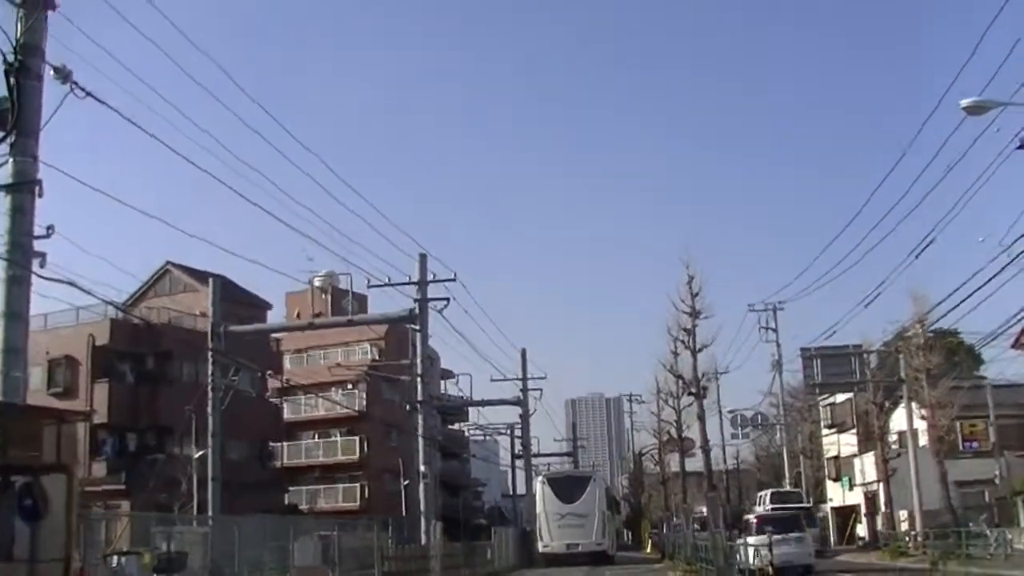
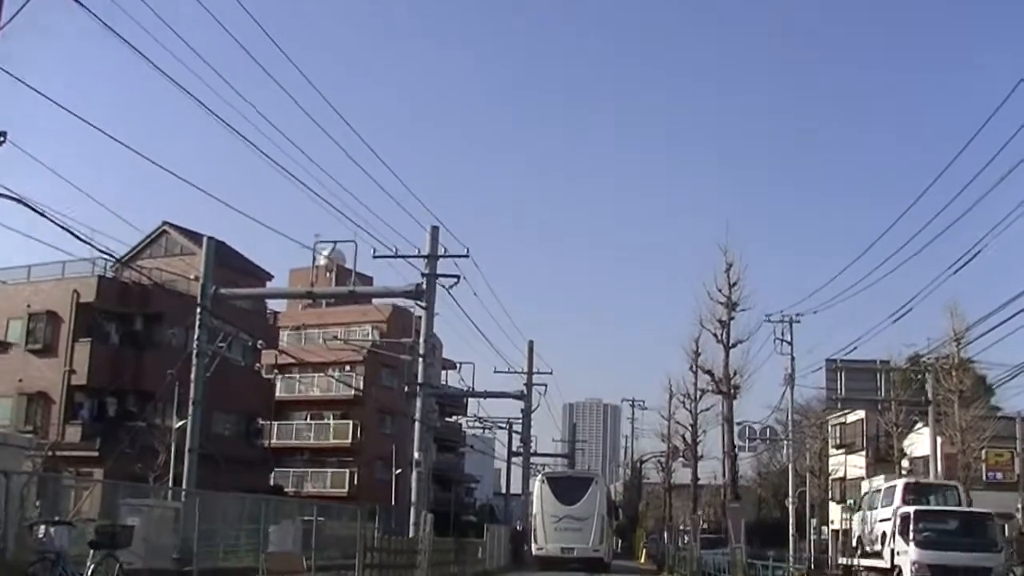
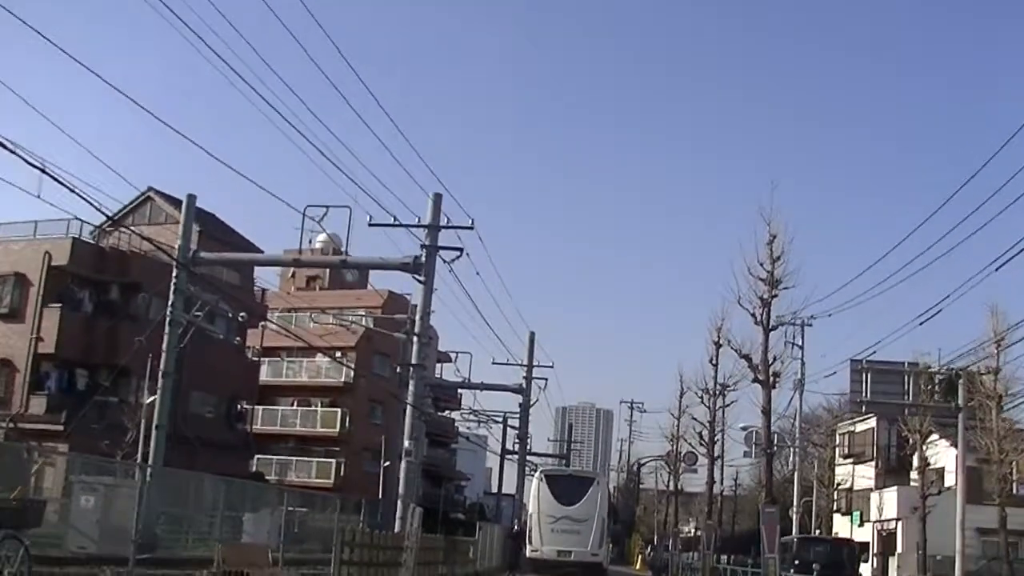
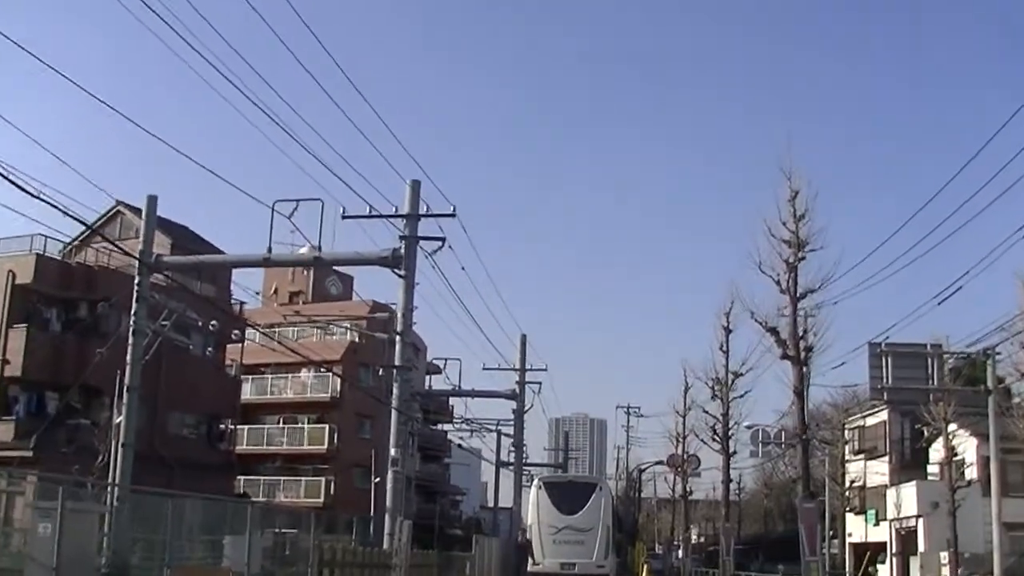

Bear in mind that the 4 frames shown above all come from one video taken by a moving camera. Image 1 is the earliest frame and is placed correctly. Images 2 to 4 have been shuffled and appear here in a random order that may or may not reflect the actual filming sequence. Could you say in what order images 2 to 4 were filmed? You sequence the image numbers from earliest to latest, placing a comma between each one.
2, 3, 4
